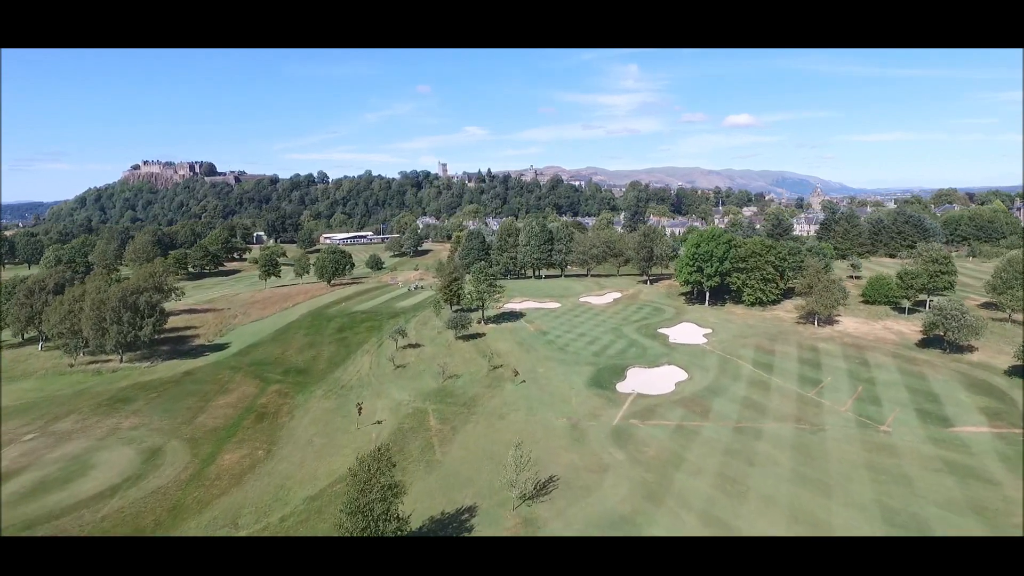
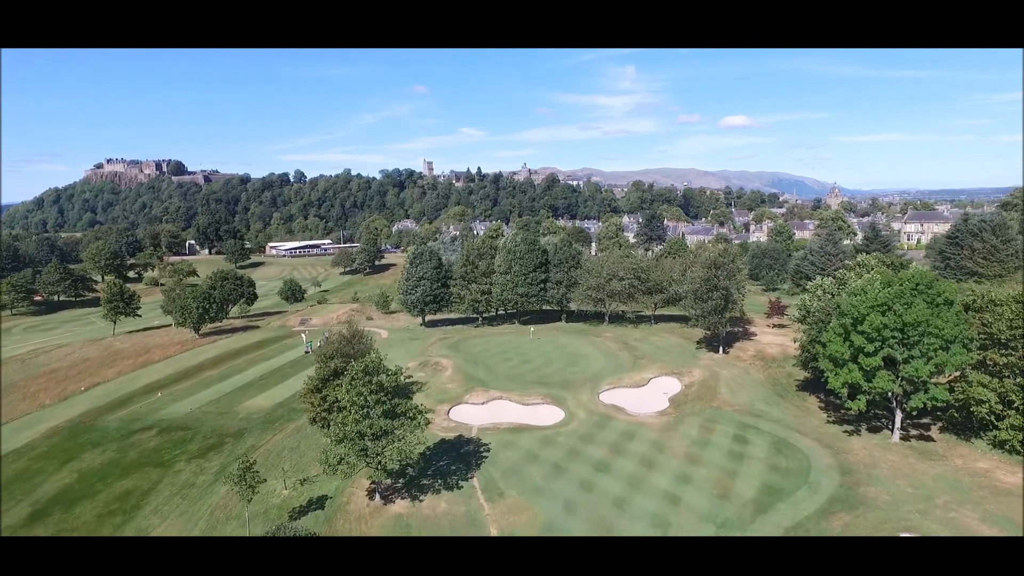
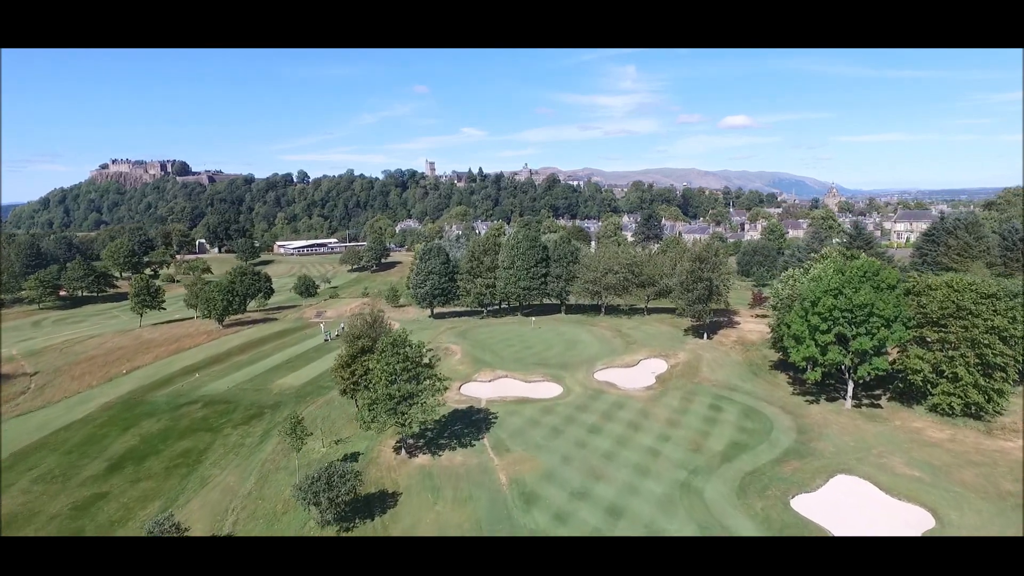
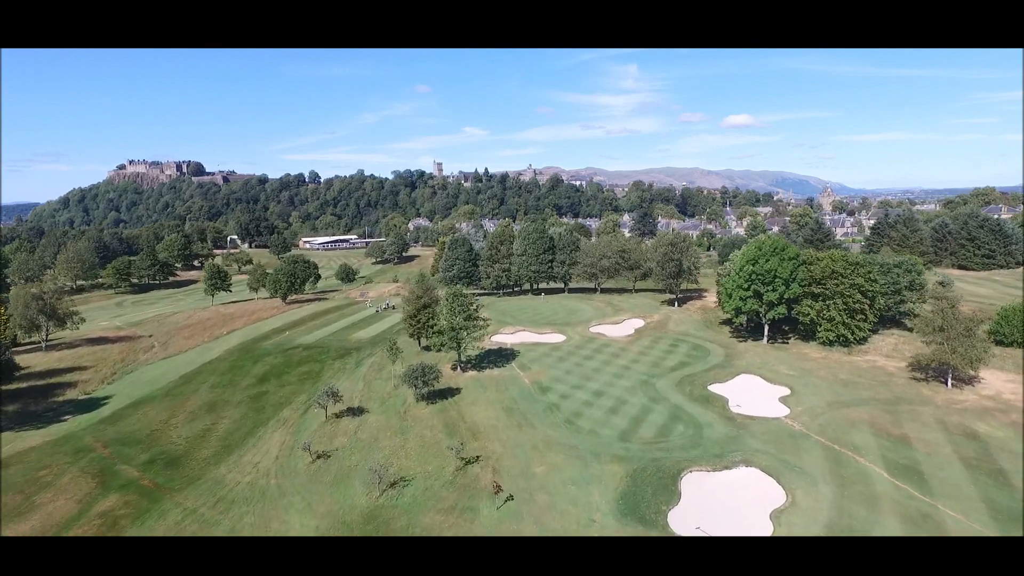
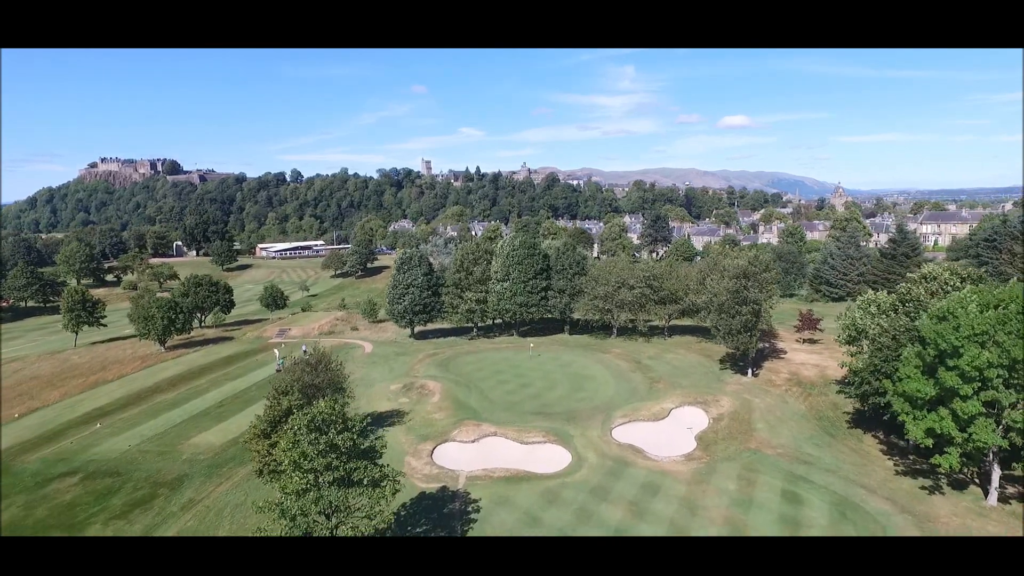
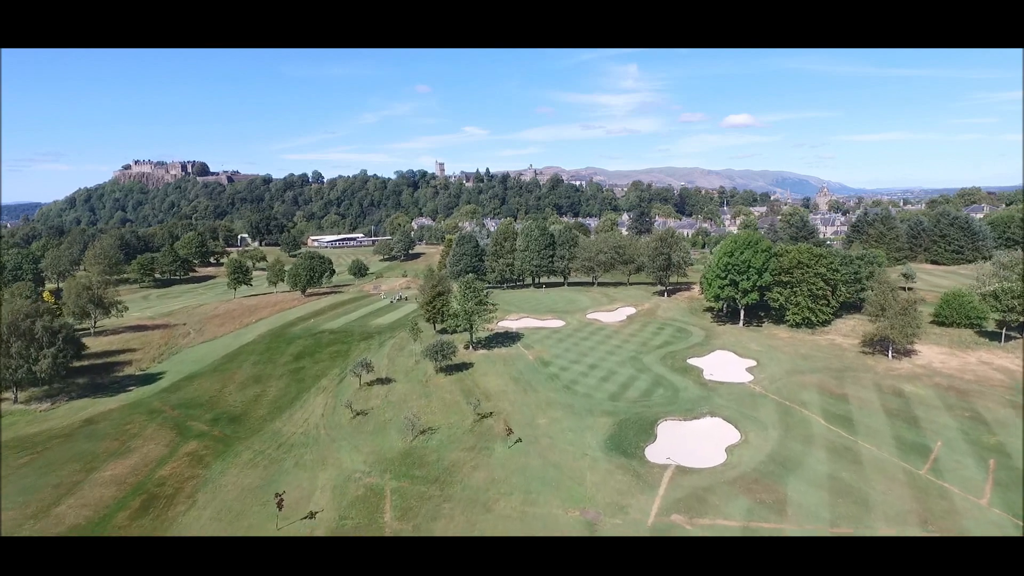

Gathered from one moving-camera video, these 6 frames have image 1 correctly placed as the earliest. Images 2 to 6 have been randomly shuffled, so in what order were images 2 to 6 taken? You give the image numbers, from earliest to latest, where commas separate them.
6, 4, 3, 2, 5
